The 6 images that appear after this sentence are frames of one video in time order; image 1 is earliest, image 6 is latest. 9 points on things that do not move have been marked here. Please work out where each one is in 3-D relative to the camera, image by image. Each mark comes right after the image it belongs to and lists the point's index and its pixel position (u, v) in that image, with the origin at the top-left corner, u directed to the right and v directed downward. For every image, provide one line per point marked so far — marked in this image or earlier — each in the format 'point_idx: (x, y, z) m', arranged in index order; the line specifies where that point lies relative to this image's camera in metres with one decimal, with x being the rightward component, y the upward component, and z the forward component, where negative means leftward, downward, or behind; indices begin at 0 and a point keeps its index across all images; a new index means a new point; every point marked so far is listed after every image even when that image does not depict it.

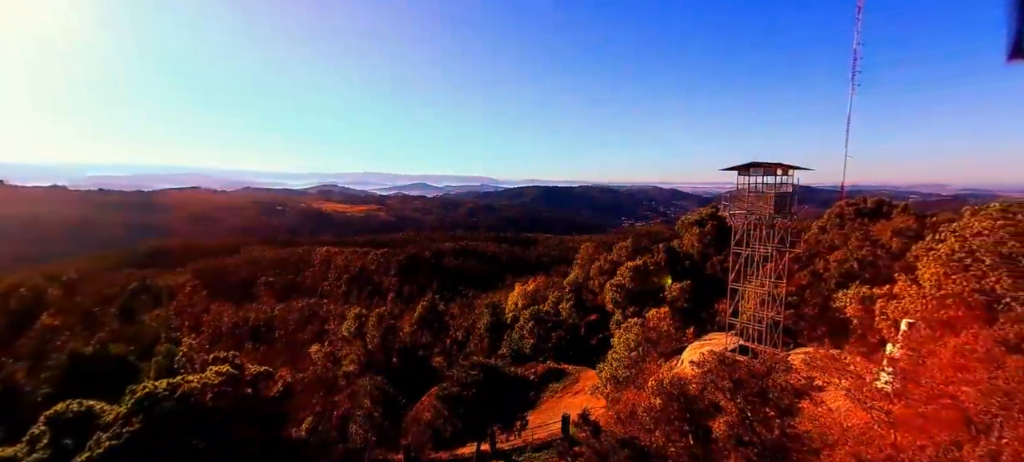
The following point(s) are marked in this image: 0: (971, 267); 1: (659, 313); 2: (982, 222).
0: (+15.0, -1.1, +13.9) m
1: (+6.9, -3.8, +19.7) m
2: (+16.0, +0.2, +14.4) m
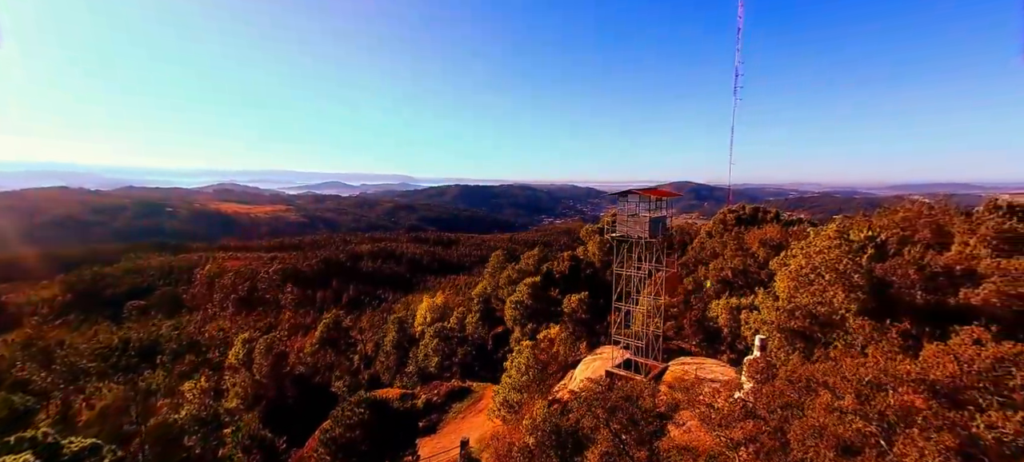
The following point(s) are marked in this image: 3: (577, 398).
0: (+11.0, -1.9, +15.5) m
1: (+2.0, -4.6, +20.1) m
2: (+11.8, -0.5, +16.2) m
3: (+2.2, -5.6, +14.1) m
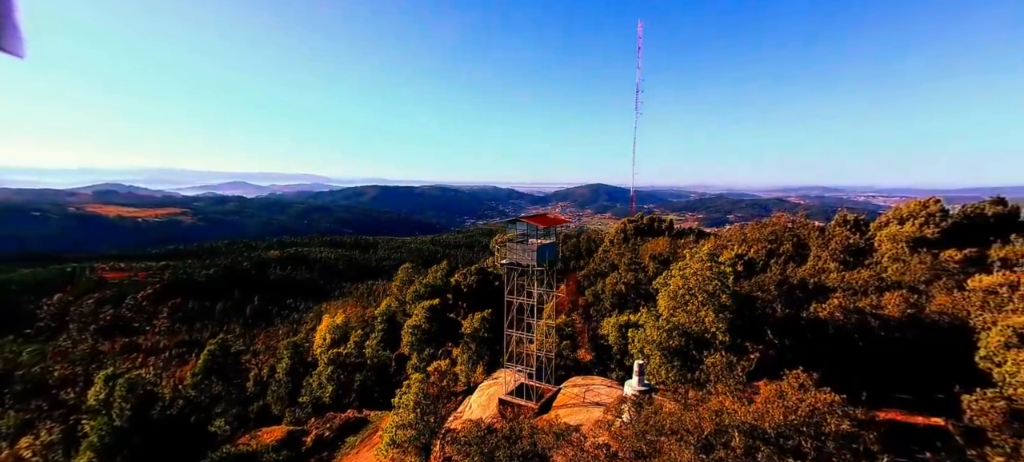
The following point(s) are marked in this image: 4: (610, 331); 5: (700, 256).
0: (+6.7, -2.8, +16.2) m
1: (-2.8, -5.6, +19.3) m
2: (+7.4, -1.3, +17.0) m
3: (-1.7, -6.6, +13.5) m
4: (+4.3, -4.4, +18.5) m
5: (+7.9, -1.1, +17.7) m
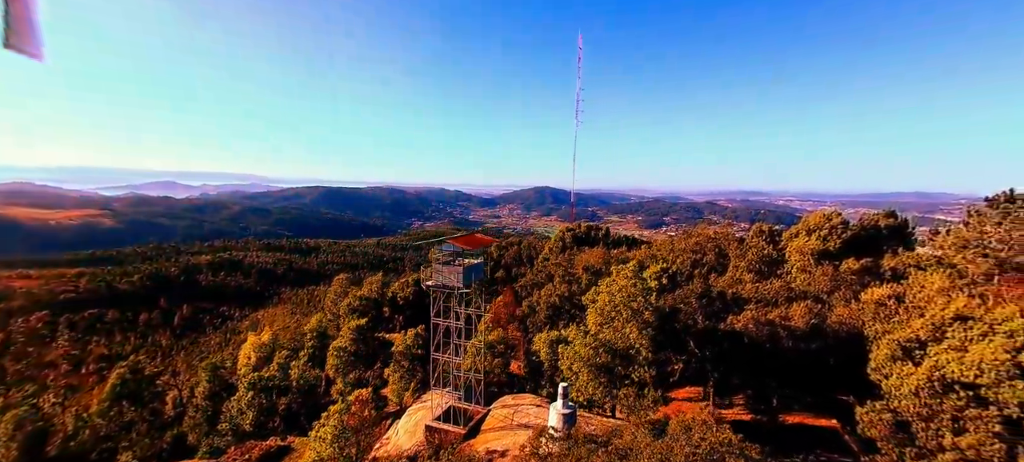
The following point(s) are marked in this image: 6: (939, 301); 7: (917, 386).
0: (+3.9, -3.4, +16.3) m
1: (-5.8, -6.4, +18.4) m
2: (+4.5, -2.0, +17.1) m
3: (-4.1, -7.4, +12.7) m
4: (+1.3, -5.0, +18.3) m
5: (+4.9, -1.7, +18.0) m
6: (+12.8, -2.1, +12.7) m
7: (+10.2, -3.9, +10.5) m
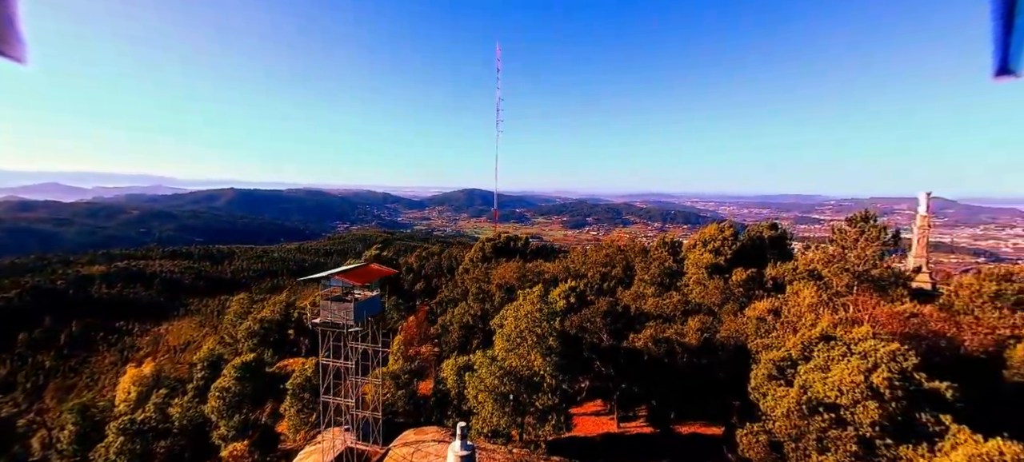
0: (+0.2, -4.3, +15.9) m
1: (-9.6, -7.5, +16.5) m
2: (+0.7, -2.8, +16.8) m
3: (-7.0, -8.5, +11.2) m
4: (-2.6, -5.9, +17.5) m
5: (+0.9, -2.5, +17.6) m
6: (+9.5, -2.8, +13.6) m
7: (+7.3, -4.7, +11.1) m
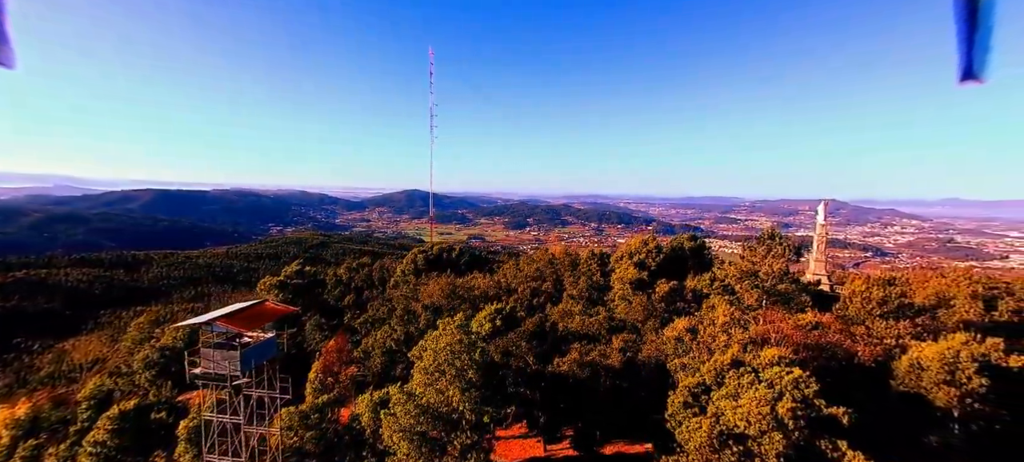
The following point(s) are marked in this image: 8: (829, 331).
0: (-2.6, -5.2, +15.0) m
1: (-12.4, -8.6, +14.4) m
2: (-2.3, -3.7, +15.9) m
3: (-9.2, -9.6, +9.5) m
4: (-5.6, -6.9, +16.2) m
5: (-2.2, -3.4, +16.7) m
6: (+6.8, -3.5, +13.8) m
7: (+4.9, -5.5, +11.0) m
8: (+11.1, -3.5, +14.8) m
